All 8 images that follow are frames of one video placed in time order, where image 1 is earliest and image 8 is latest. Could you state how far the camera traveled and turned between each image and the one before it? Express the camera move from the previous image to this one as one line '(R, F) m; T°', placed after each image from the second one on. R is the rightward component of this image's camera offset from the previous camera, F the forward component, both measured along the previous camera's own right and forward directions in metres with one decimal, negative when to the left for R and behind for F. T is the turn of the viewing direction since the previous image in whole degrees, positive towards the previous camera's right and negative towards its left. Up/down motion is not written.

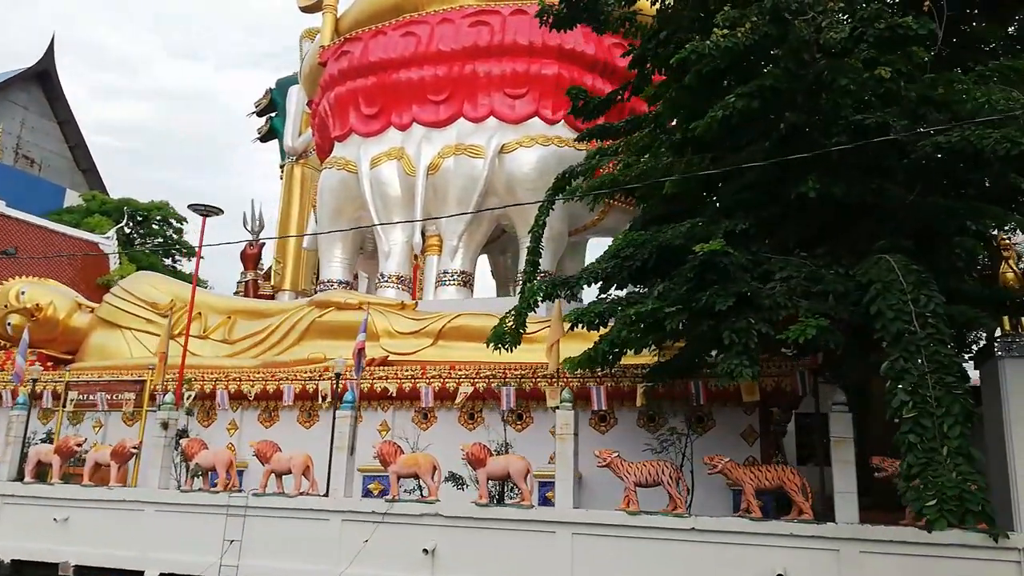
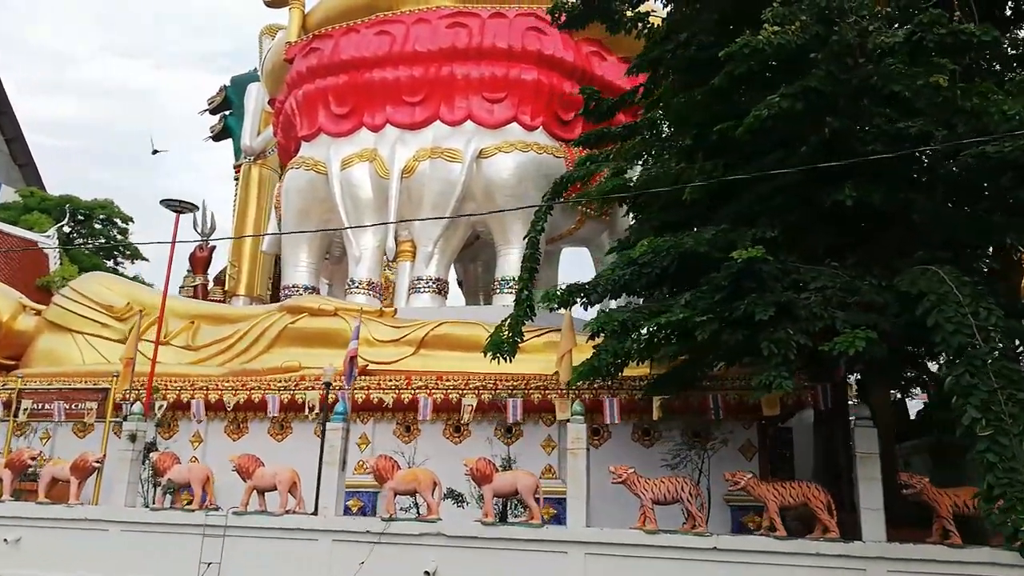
(-0.6, +0.3) m; +4°
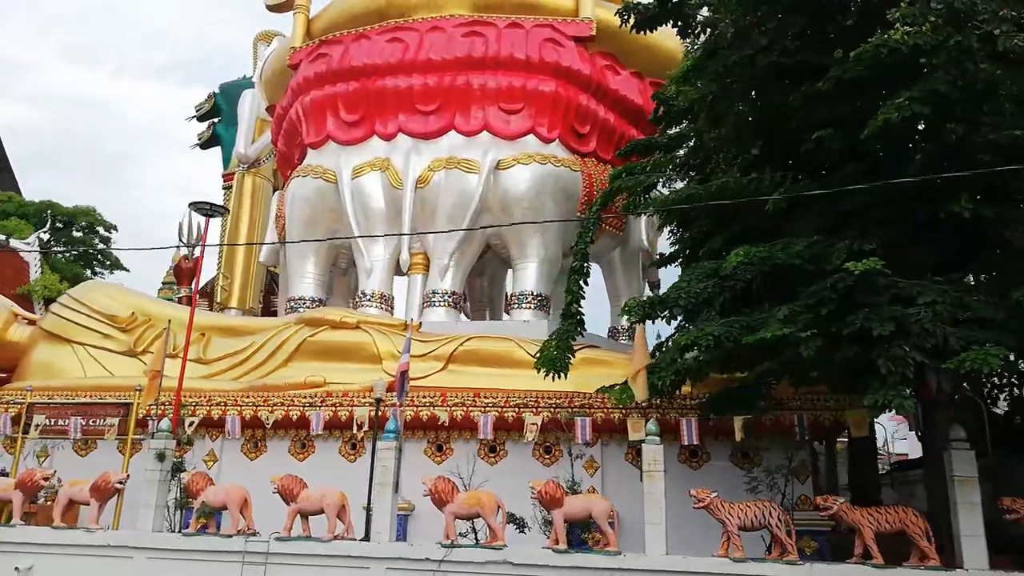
(-0.8, +0.4) m; +3°
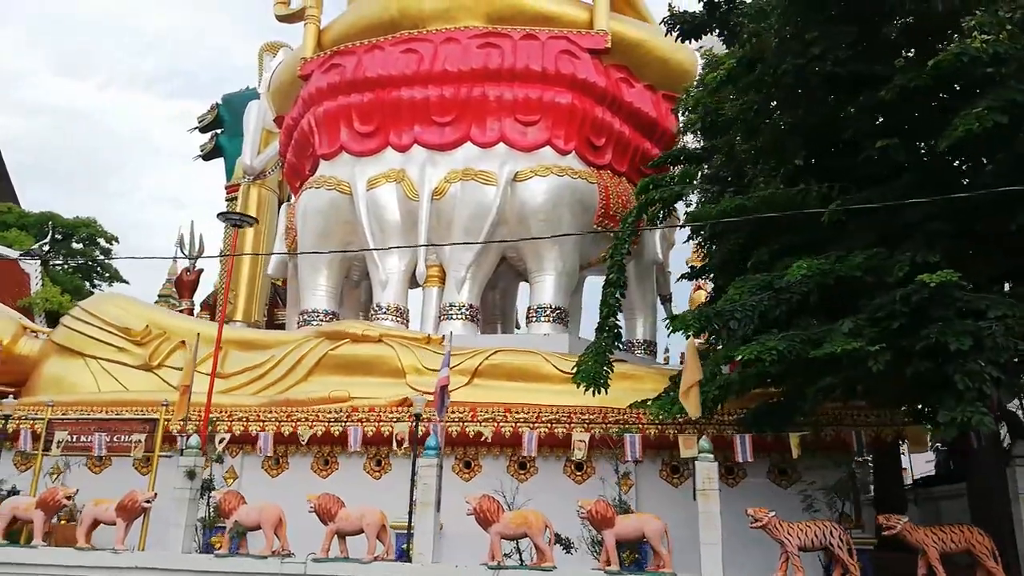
(-0.5, +0.2) m; +1°
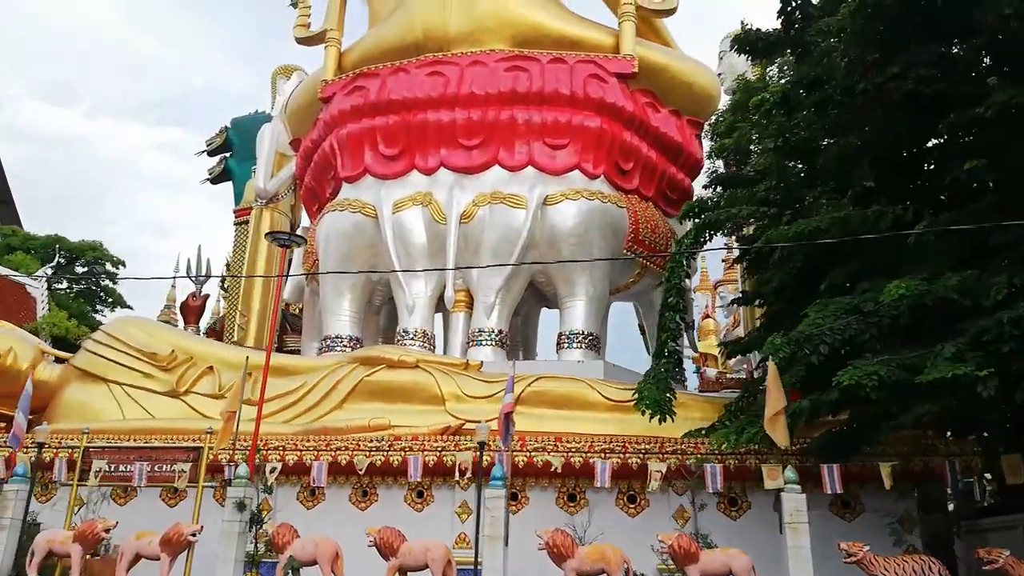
(-0.6, +0.2) m; +1°
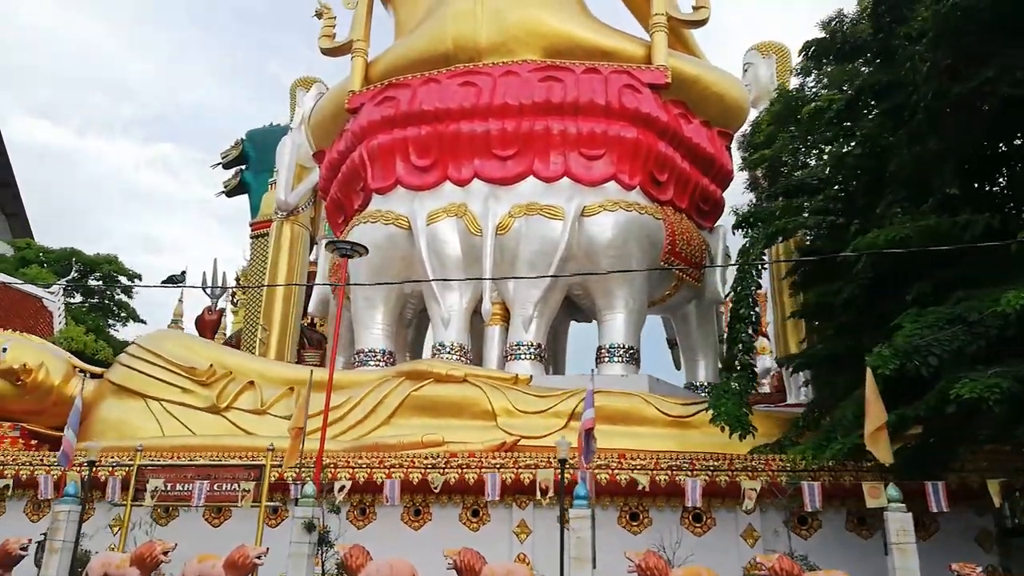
(-0.7, +0.2) m; 0°
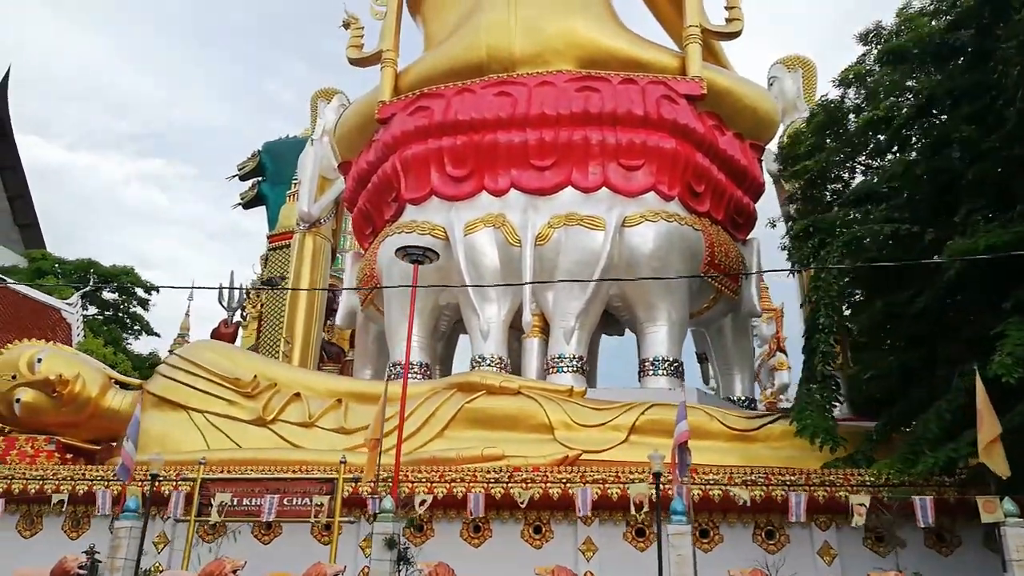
(-0.7, +0.2) m; +1°
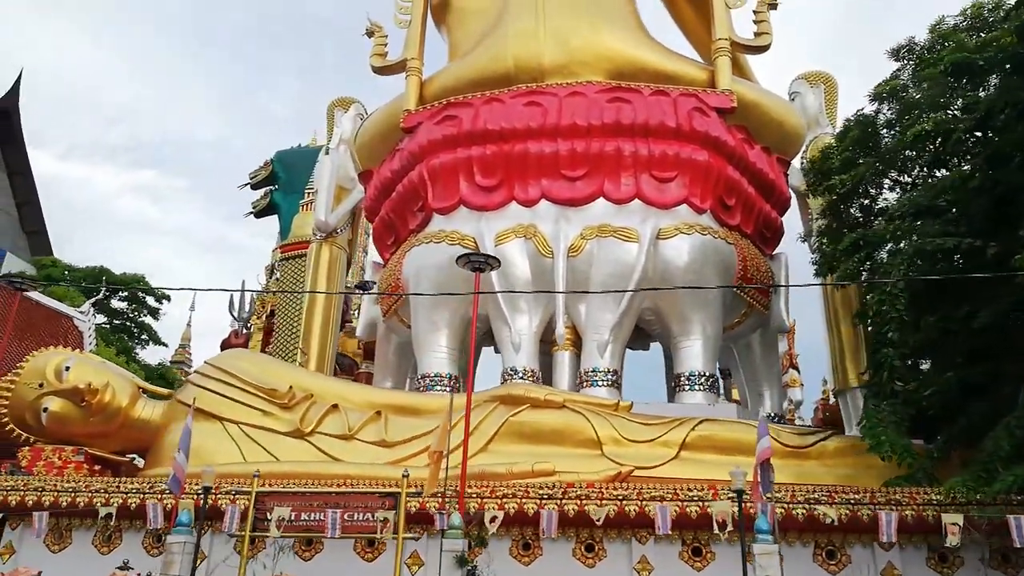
(-0.6, +0.2) m; +1°
